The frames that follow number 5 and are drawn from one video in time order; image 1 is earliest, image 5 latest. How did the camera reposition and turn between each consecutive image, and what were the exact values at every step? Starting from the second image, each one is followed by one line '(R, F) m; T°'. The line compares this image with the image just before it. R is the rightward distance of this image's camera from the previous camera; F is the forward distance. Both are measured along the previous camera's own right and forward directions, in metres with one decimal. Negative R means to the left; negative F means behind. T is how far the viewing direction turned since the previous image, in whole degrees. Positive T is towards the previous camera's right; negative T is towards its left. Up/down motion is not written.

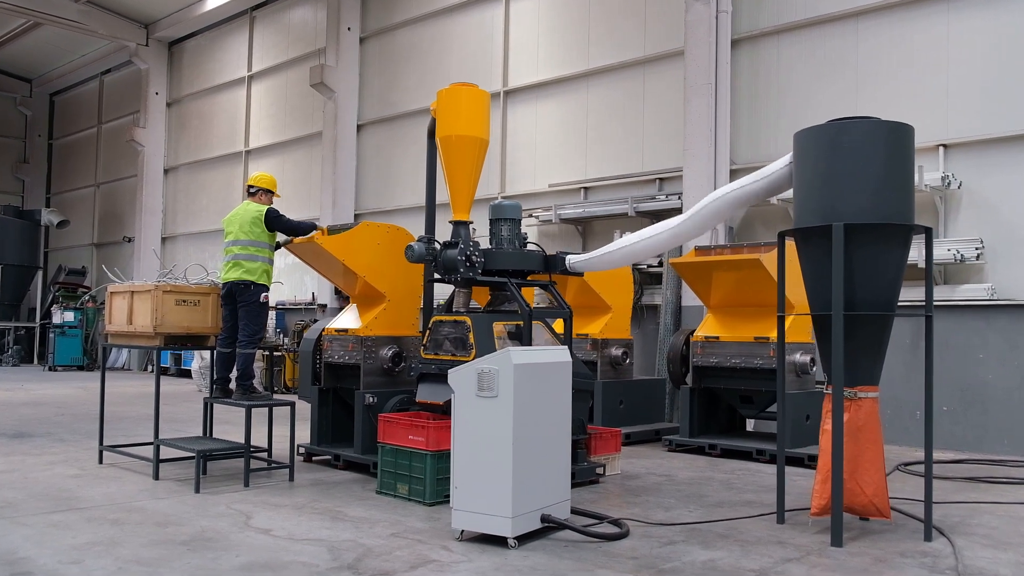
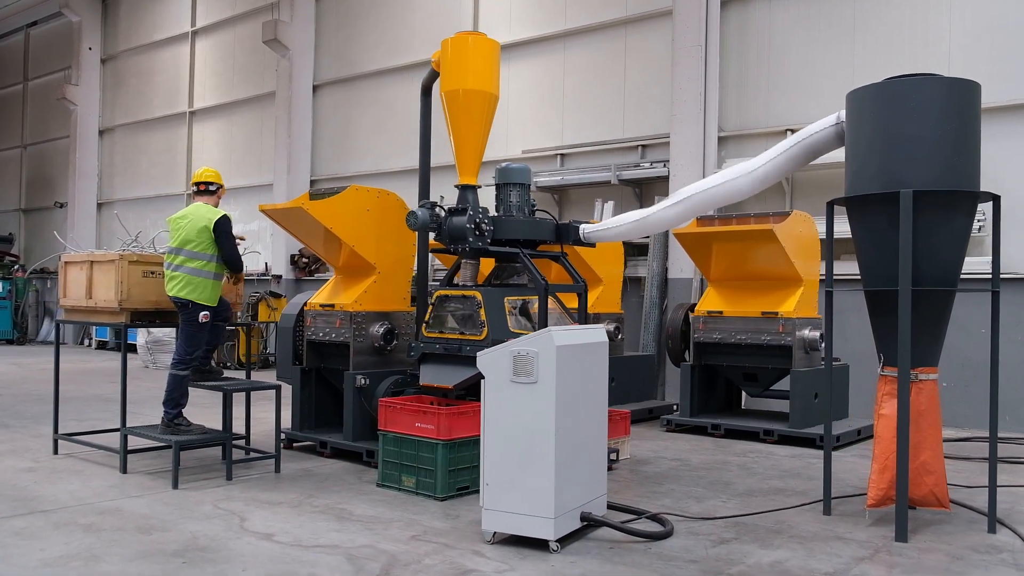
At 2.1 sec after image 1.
(-0.5, +0.5) m; +4°
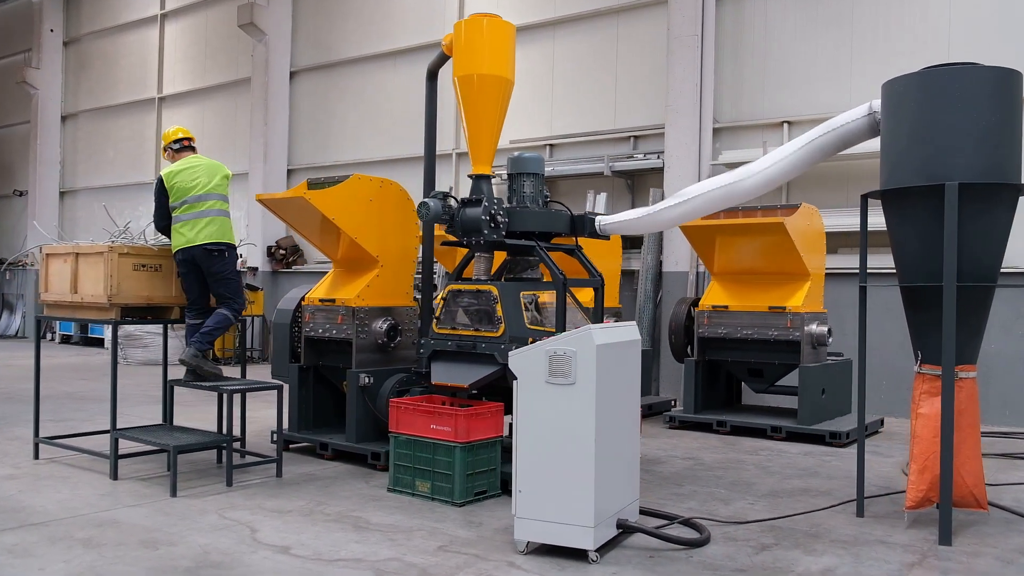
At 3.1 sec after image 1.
(-0.3, +0.2) m; +2°
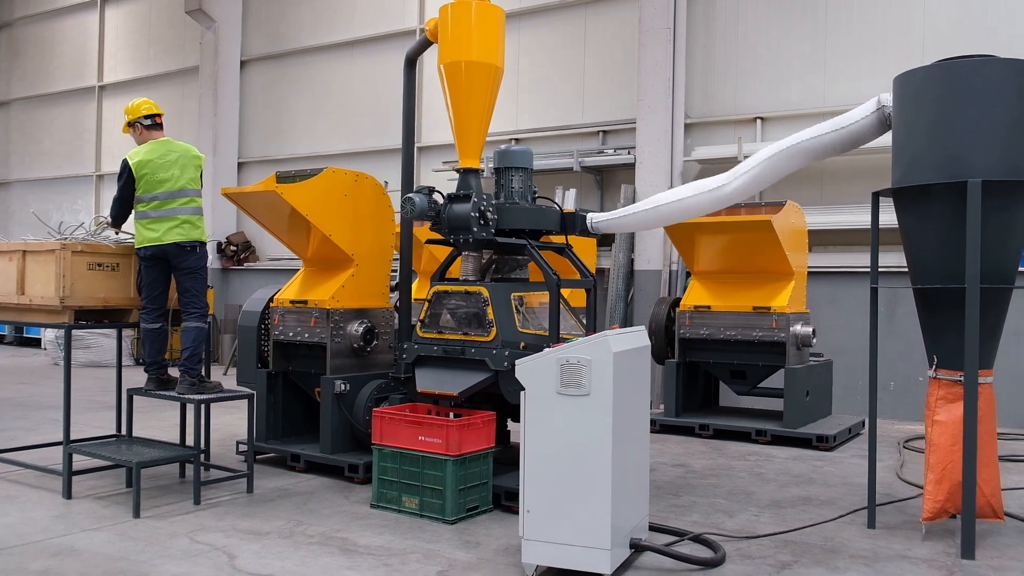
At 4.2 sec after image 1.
(-0.3, +0.3) m; +4°
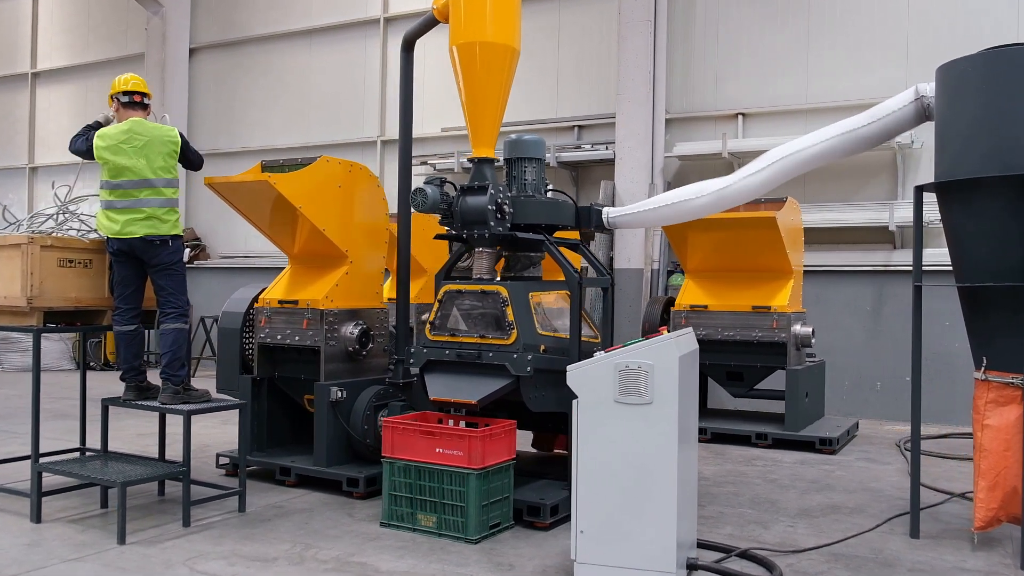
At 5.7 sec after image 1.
(-0.4, +0.3) m; +4°
